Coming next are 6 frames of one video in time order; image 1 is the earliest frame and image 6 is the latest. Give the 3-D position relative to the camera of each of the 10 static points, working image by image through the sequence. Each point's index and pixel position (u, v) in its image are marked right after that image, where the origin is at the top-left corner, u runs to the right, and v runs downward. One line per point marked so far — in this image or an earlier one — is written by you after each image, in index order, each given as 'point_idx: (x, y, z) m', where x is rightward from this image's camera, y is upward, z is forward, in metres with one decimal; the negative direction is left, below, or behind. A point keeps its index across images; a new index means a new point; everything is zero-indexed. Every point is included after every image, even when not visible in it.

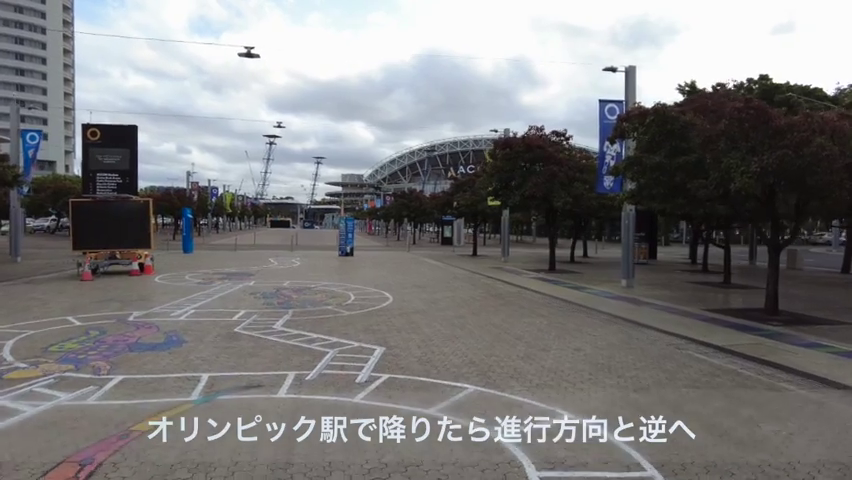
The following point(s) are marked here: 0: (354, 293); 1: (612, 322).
0: (-2.1, -1.6, +15.7) m
1: (+4.2, -1.9, +12.0) m
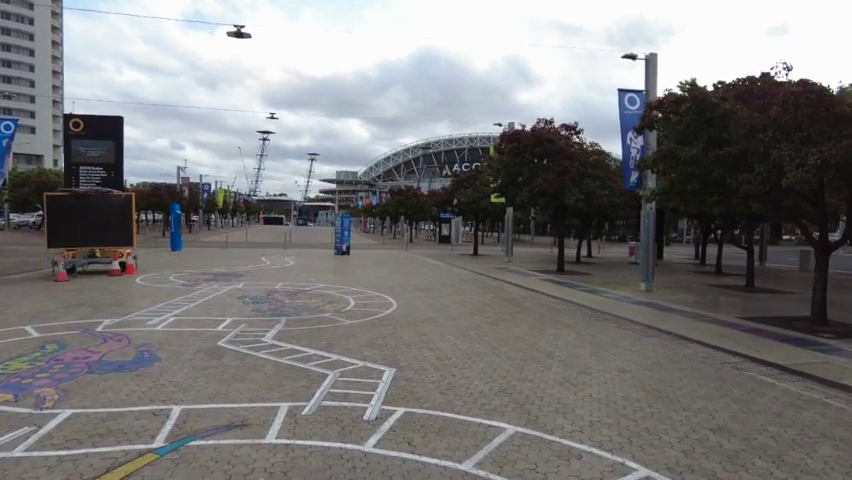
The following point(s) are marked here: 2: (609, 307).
0: (-1.9, -1.6, +14.3) m
1: (+4.4, -1.9, +10.6) m
2: (+4.9, -1.8, +14.1) m
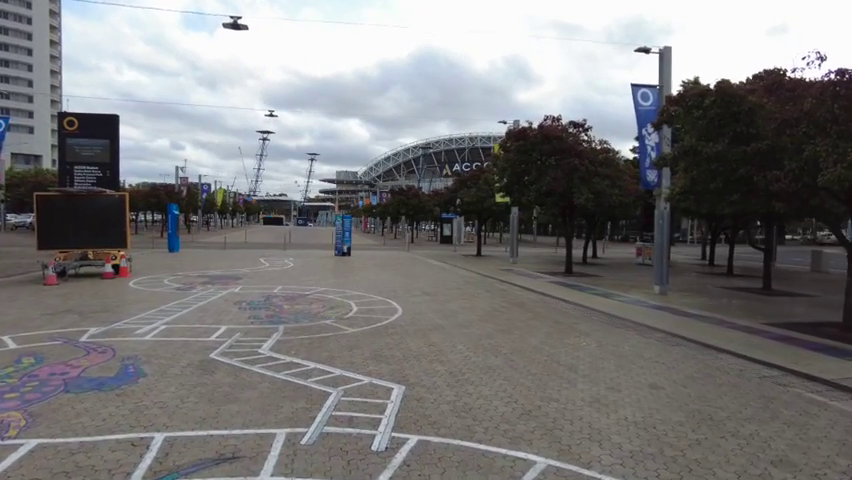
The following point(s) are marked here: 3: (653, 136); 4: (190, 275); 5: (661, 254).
0: (-1.8, -1.6, +13.6) m
1: (+4.6, -1.9, +9.9) m
2: (+5.0, -1.8, +13.4) m
3: (+7.4, +3.4, +17.9) m
4: (-8.6, -1.3, +19.5) m
5: (+7.8, -0.4, +17.7) m
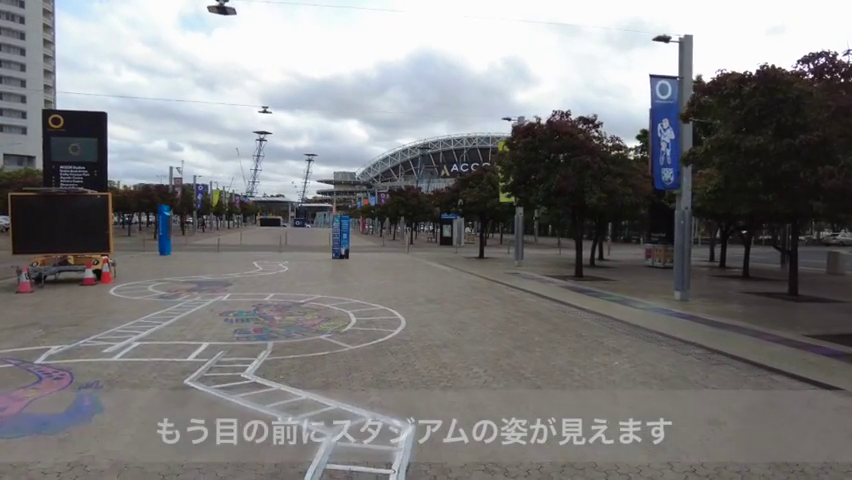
0: (-1.6, -1.7, +12.3) m
1: (+4.7, -2.0, +8.7) m
2: (+5.2, -1.9, +12.2) m
3: (+7.5, +3.4, +16.7) m
4: (-8.5, -1.4, +18.2) m
5: (+7.9, -0.4, +16.5) m
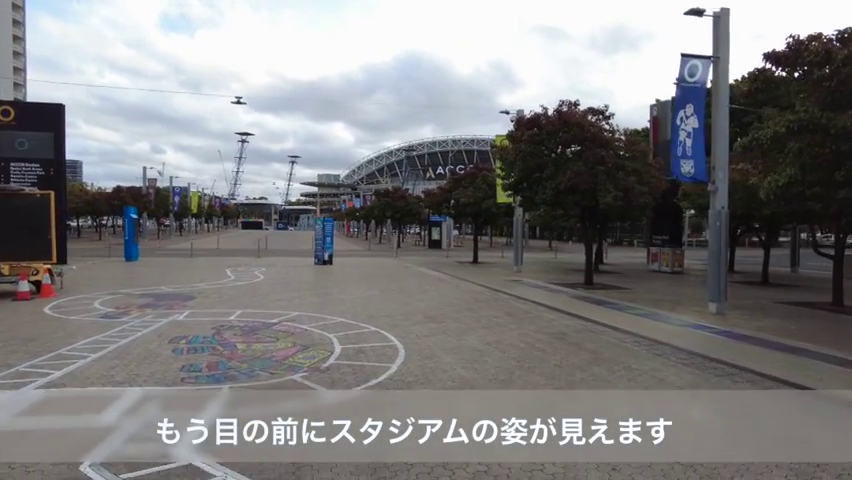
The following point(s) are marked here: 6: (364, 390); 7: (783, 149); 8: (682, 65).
0: (-1.6, -1.8, +9.9) m
1: (+4.8, -2.1, +6.4) m
2: (+5.2, -2.0, +9.9) m
3: (+7.4, +3.2, +14.5) m
4: (-8.6, -1.6, +15.6) m
5: (+7.8, -0.5, +14.3) m
6: (-0.8, -2.0, +7.0) m
7: (+6.2, +1.6, +9.3) m
8: (+6.9, +4.7, +14.4) m
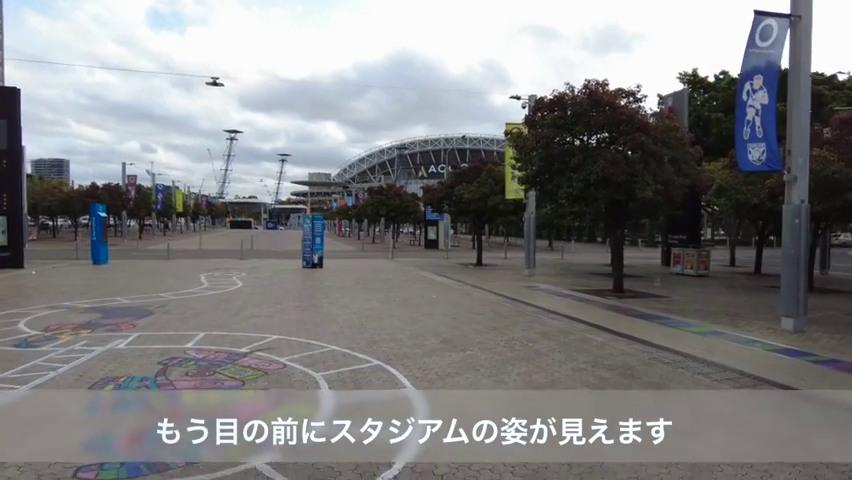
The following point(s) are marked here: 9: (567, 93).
0: (-1.2, -1.9, +7.1) m
1: (+5.2, -2.1, +3.7) m
2: (+5.5, -2.0, +7.2) m
3: (+7.7, +3.2, +11.8) m
4: (-8.4, -1.6, +12.7) m
5: (+8.1, -0.6, +11.6) m
6: (-0.5, -2.0, +4.2) m
7: (+6.6, +1.6, +6.6) m
8: (+7.2, +4.7, +11.8) m
9: (+4.3, +4.5, +16.5) m
